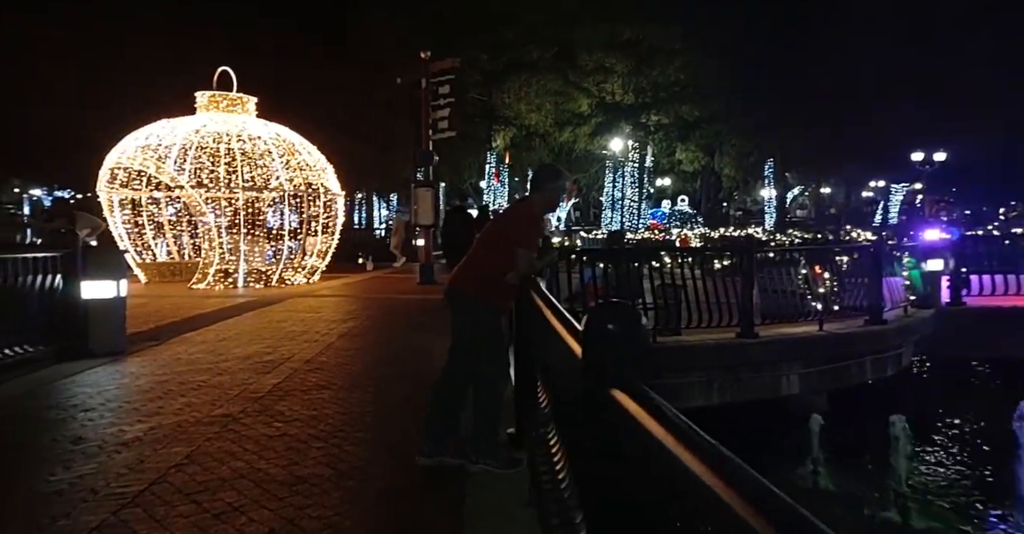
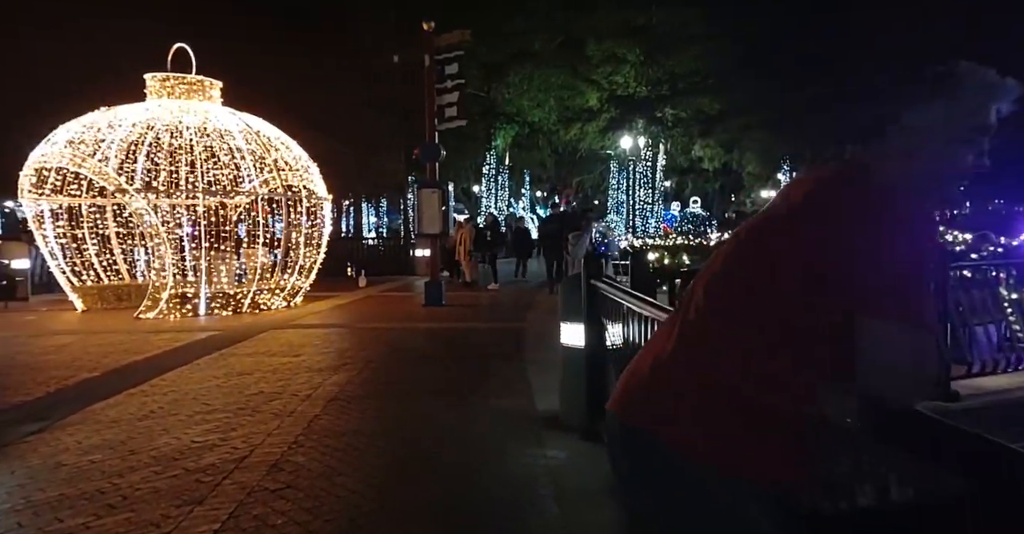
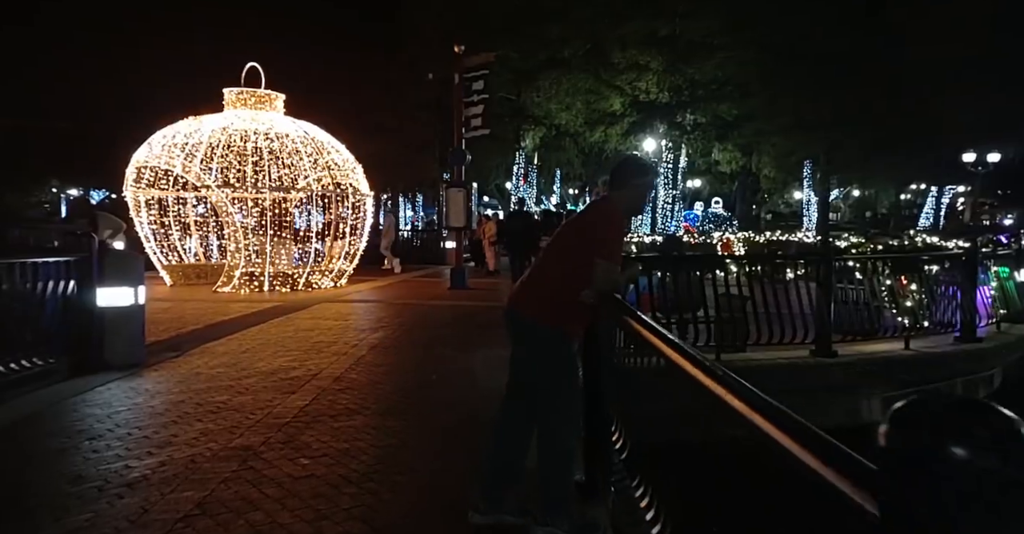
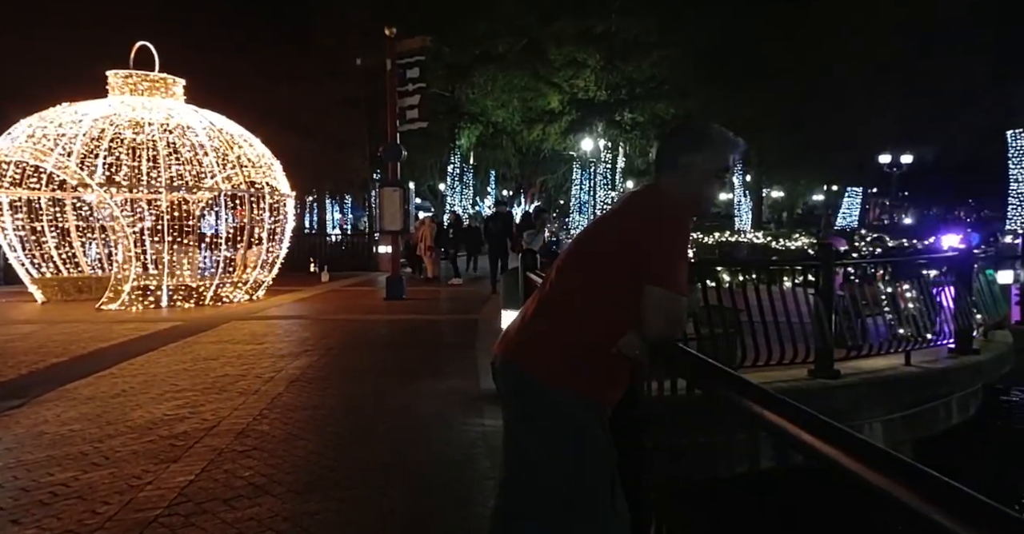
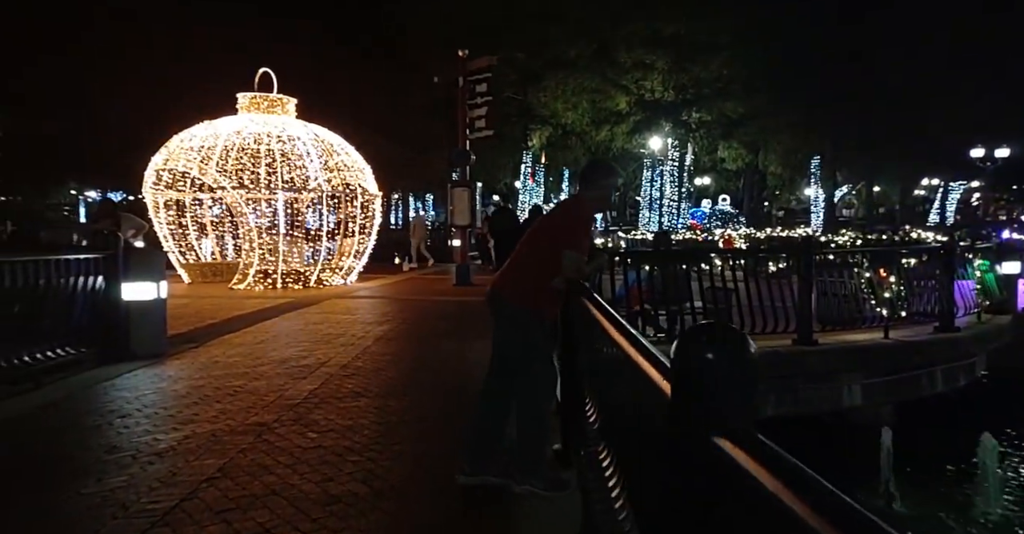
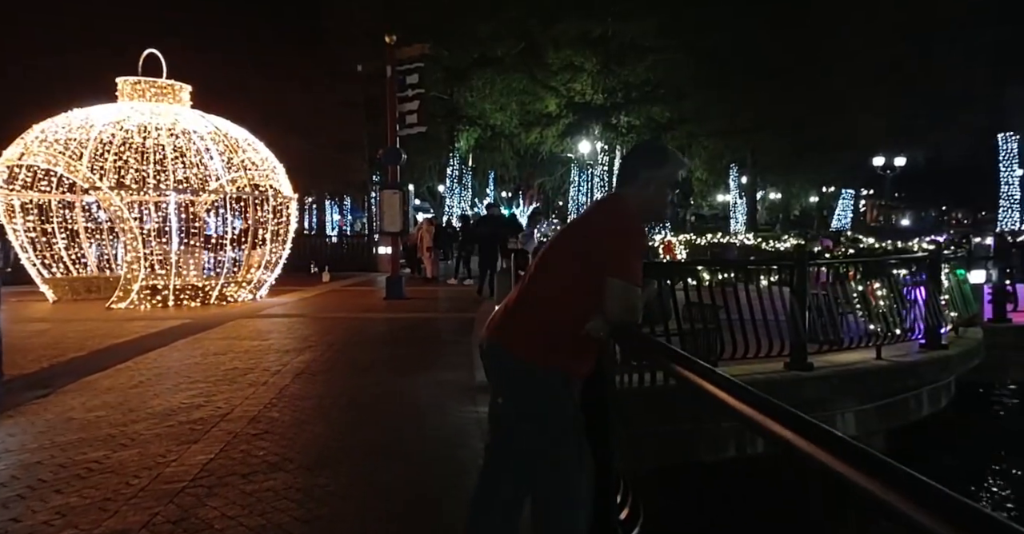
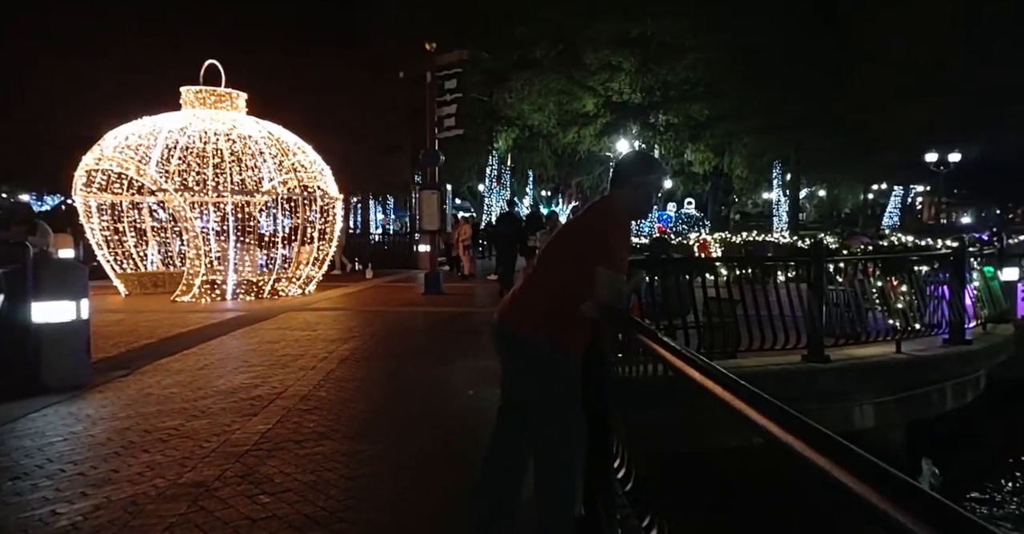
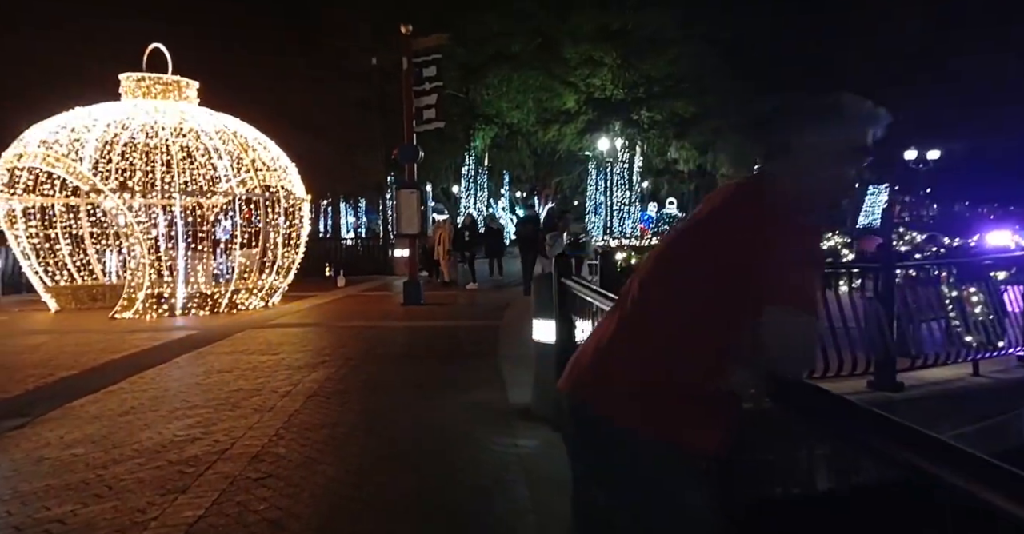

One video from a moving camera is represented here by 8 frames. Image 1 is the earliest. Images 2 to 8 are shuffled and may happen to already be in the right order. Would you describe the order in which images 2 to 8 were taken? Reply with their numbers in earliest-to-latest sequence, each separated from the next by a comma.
5, 3, 7, 6, 4, 8, 2
